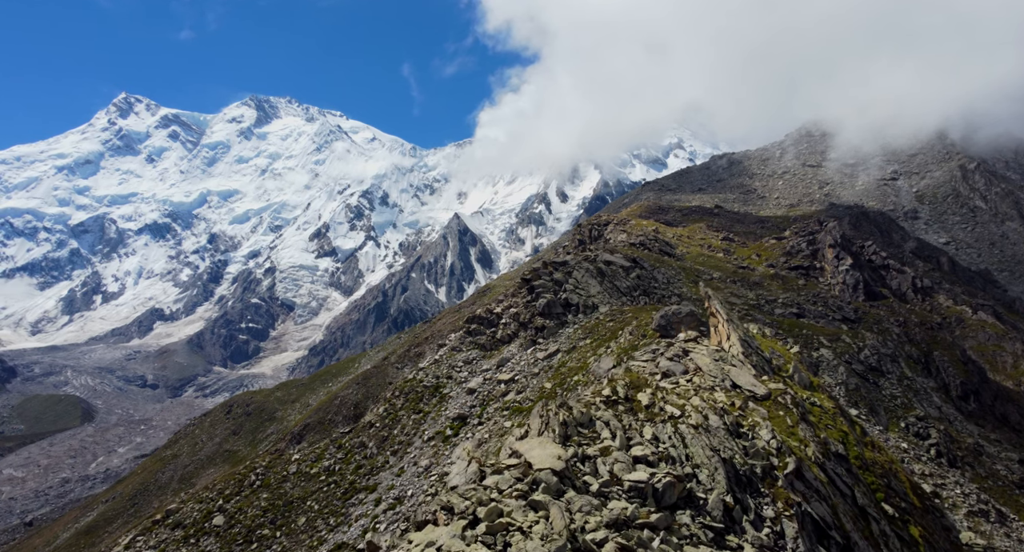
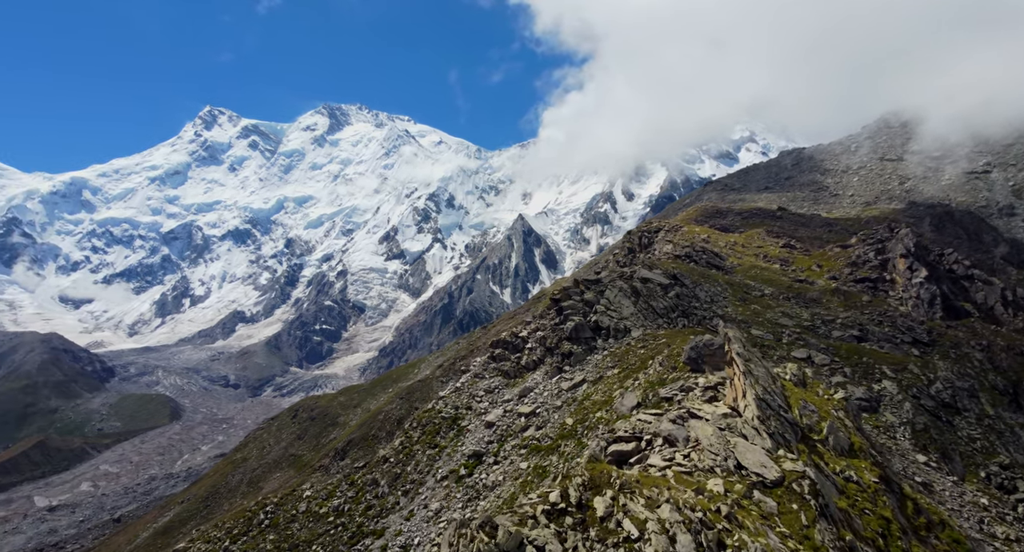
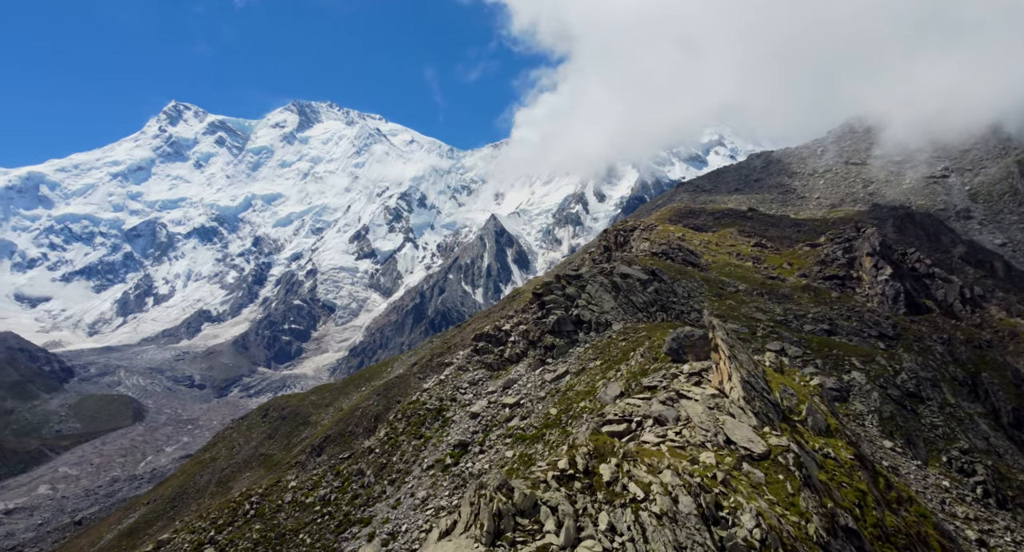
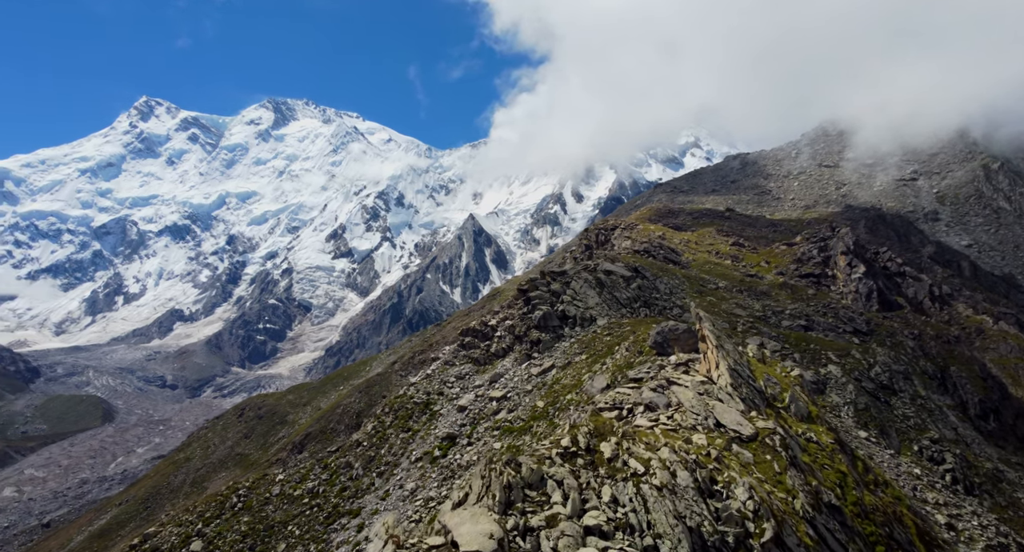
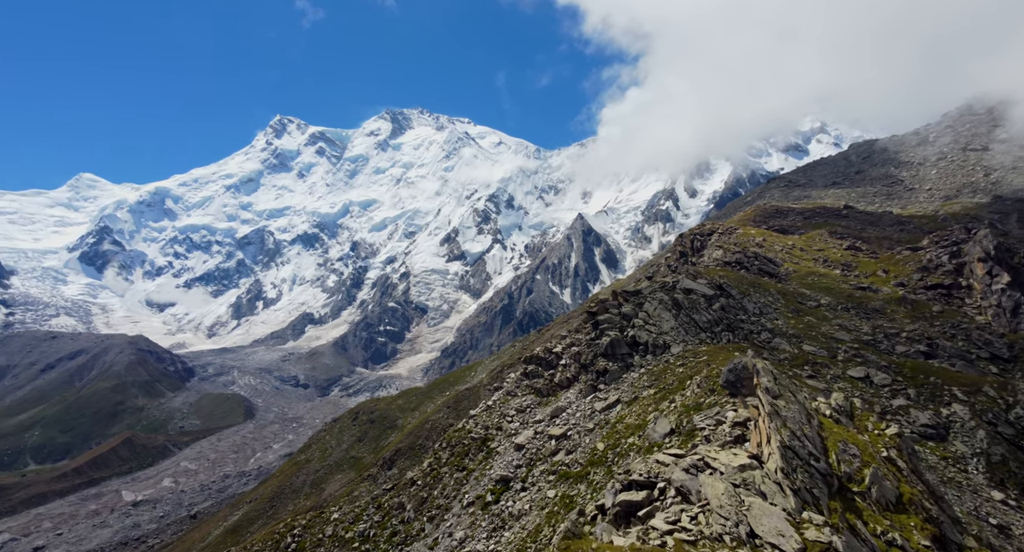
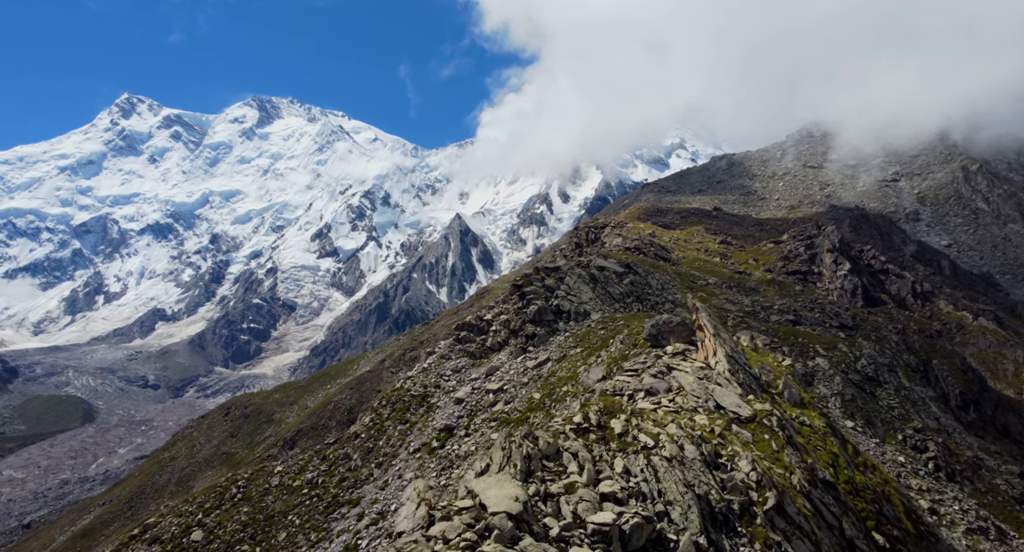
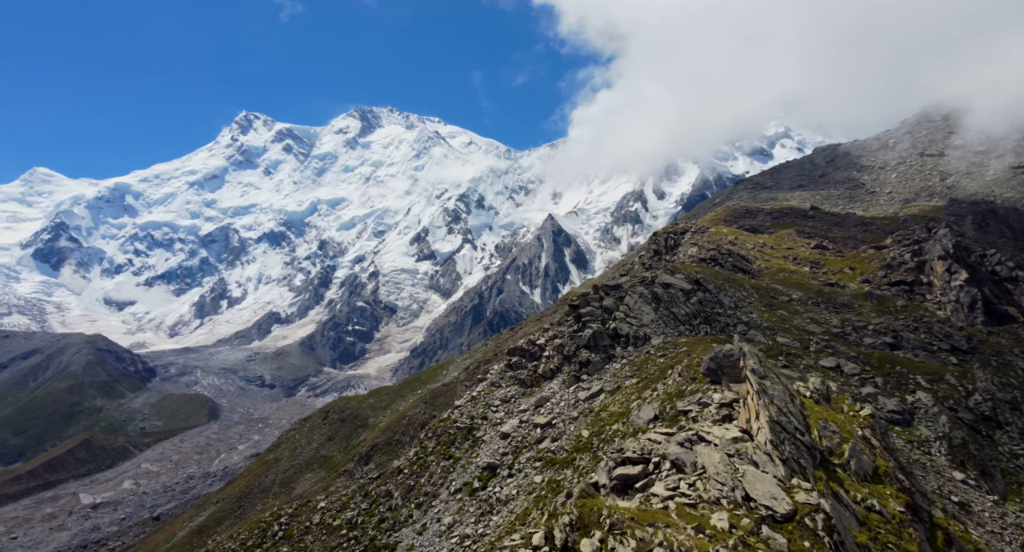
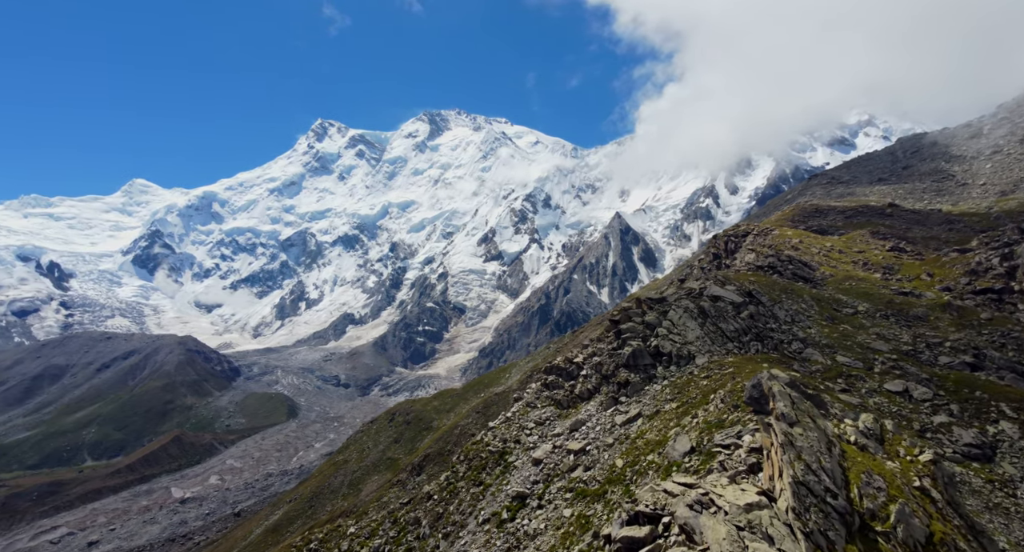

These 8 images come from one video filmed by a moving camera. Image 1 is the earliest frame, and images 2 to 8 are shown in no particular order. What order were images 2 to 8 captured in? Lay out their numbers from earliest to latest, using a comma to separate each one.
6, 4, 3, 2, 7, 5, 8
